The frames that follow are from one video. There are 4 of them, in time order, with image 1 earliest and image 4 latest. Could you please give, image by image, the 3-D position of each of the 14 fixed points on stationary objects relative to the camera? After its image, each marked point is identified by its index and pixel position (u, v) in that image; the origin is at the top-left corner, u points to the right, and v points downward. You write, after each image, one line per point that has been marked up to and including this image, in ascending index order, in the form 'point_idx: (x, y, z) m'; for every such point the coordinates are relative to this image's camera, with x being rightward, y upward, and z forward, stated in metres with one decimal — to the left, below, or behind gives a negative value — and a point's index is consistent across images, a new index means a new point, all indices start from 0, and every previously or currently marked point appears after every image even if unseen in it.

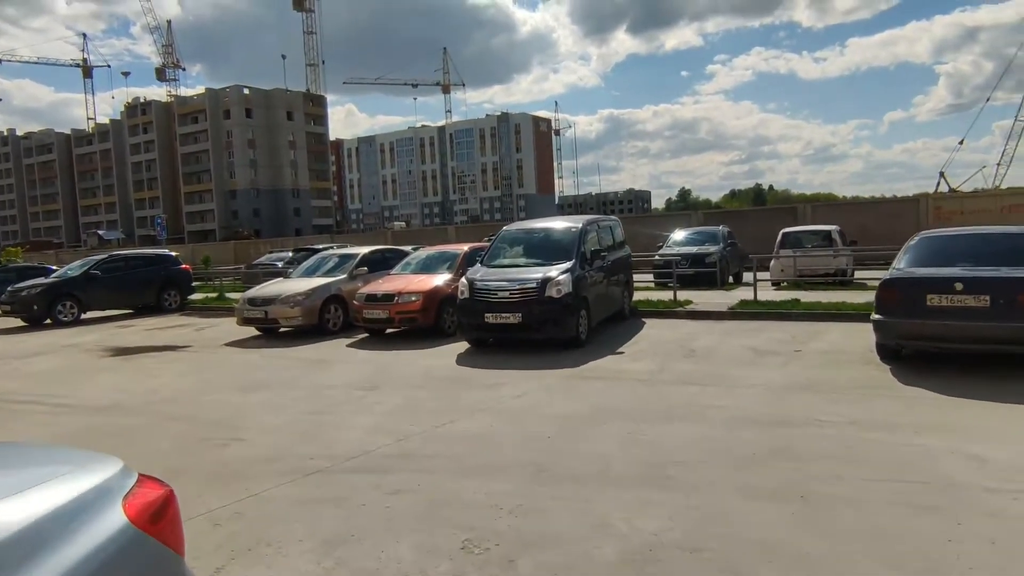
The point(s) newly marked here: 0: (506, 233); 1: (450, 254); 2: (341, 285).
0: (-0.1, +0.8, +11.3) m
1: (-1.0, +0.6, +12.6) m
2: (-3.0, 0.0, +12.6) m
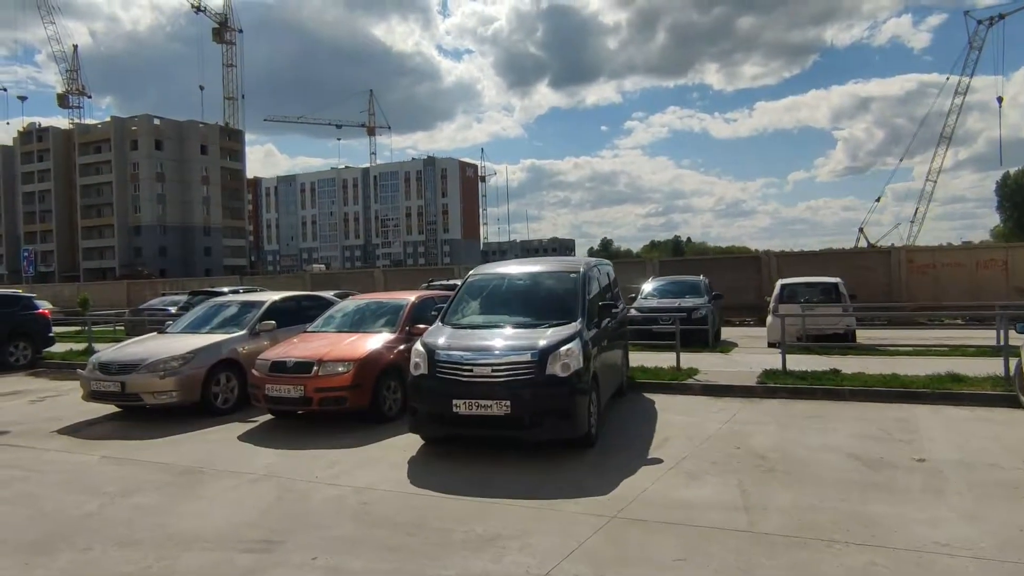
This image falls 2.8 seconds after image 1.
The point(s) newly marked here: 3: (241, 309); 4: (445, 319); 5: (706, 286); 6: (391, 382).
0: (-0.4, +0.1, +8.1) m
1: (-1.5, -0.2, +9.3) m
2: (-3.4, -0.7, +9.1) m
3: (-3.7, -0.3, +10.1) m
4: (-0.7, -0.3, +7.6) m
5: (+4.4, +0.1, +16.6) m
6: (-1.3, -1.0, +8.1) m
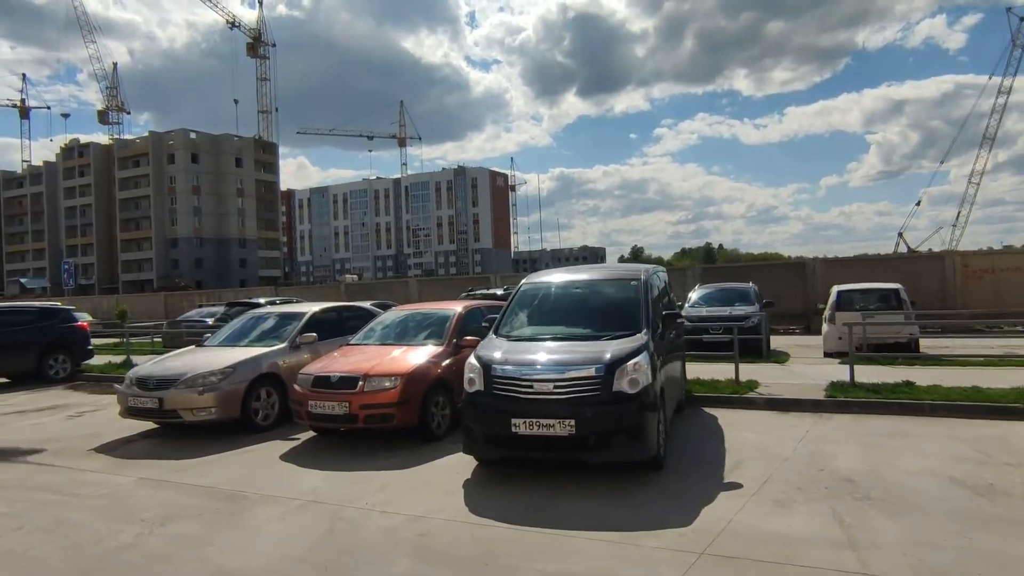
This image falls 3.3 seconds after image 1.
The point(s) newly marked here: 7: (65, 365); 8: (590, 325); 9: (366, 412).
0: (+0.2, 0.0, +7.7) m
1: (-0.9, -0.3, +8.9) m
2: (-2.8, -0.9, +8.7) m
3: (-3.1, -0.4, +9.7) m
4: (-0.1, -0.4, +7.1) m
5: (+5.3, -0.1, +16.0) m
6: (-0.8, -1.2, +7.7) m
7: (-9.0, -1.6, +14.7) m
8: (+0.7, -0.4, +6.8) m
9: (-1.4, -1.2, +7.2) m
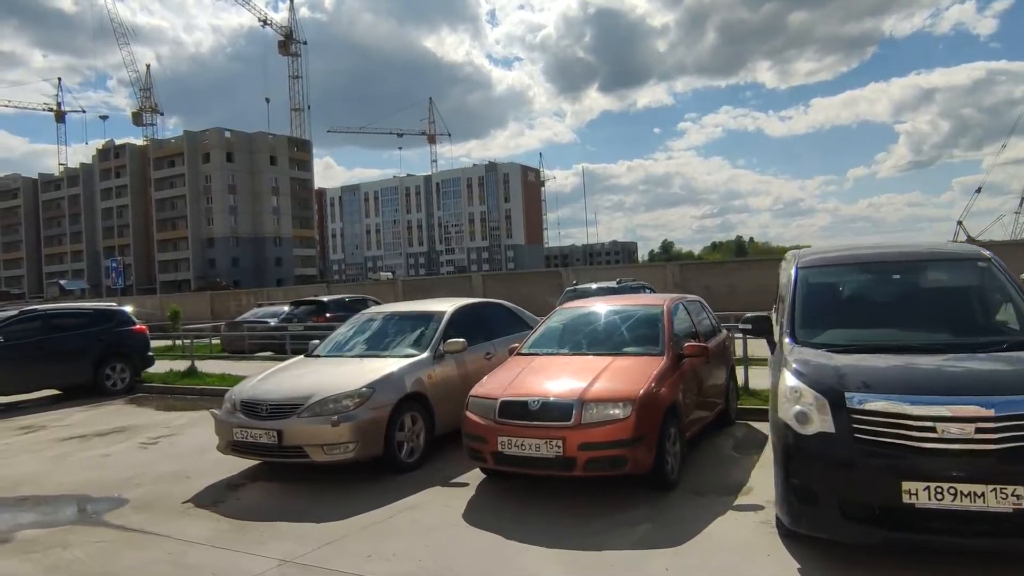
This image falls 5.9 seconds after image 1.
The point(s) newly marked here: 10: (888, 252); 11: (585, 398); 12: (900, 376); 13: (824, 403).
0: (+2.1, +0.1, +5.4) m
1: (+1.1, -0.2, +6.6) m
2: (-0.8, -0.8, +6.6) m
3: (-1.1, -0.4, +7.6) m
4: (+1.8, -0.3, +4.9) m
5: (+7.6, +0.1, +13.5) m
6: (+1.2, -1.1, +5.5) m
7: (-6.8, -1.5, +12.8) m
8: (+2.6, -0.2, +4.6) m
9: (+0.5, -1.1, +5.0) m
10: (+2.7, +0.3, +5.3) m
11: (+0.5, -0.8, +5.1) m
12: (+2.0, -0.5, +3.9) m
13: (+1.6, -0.6, +3.9) m
